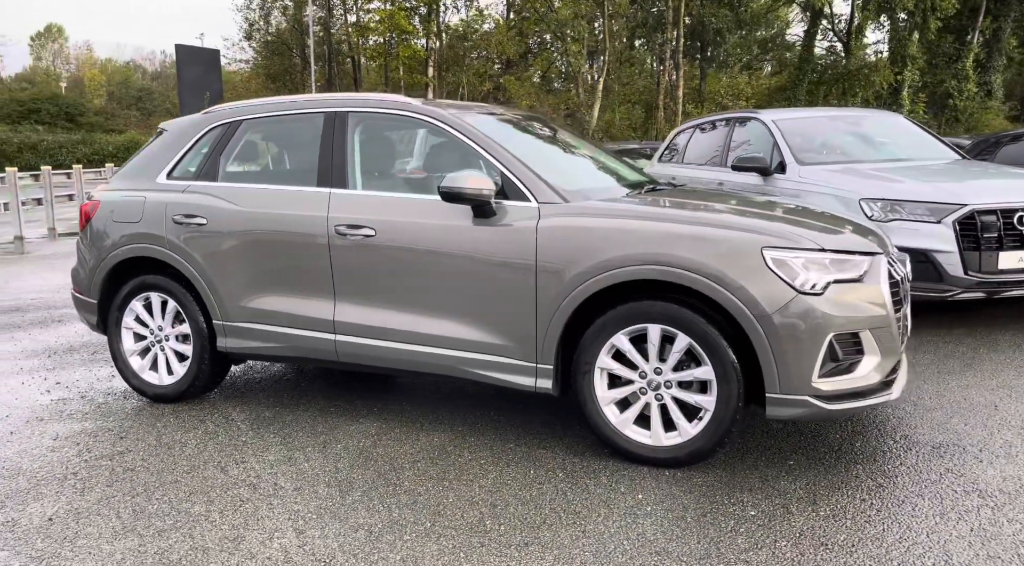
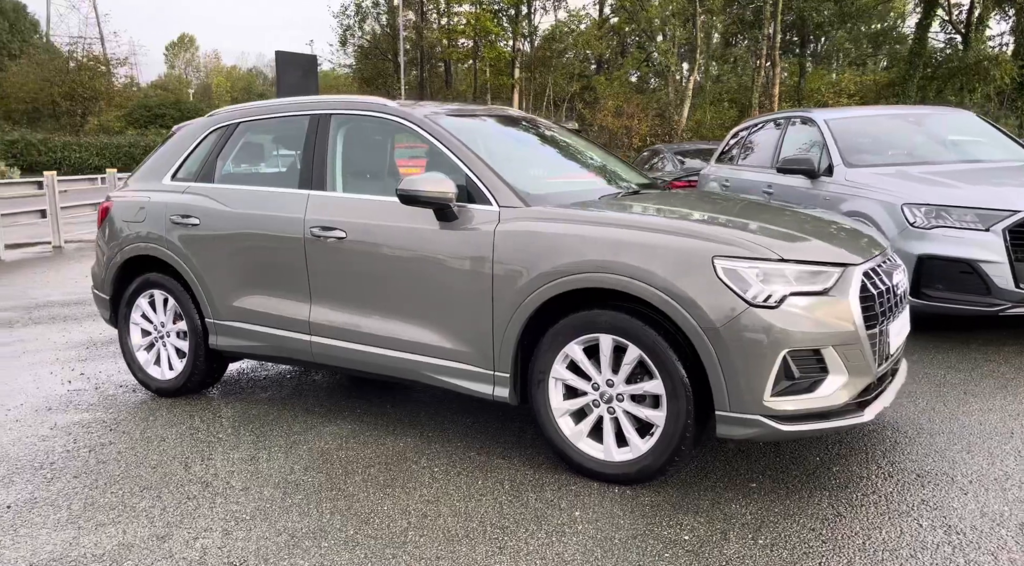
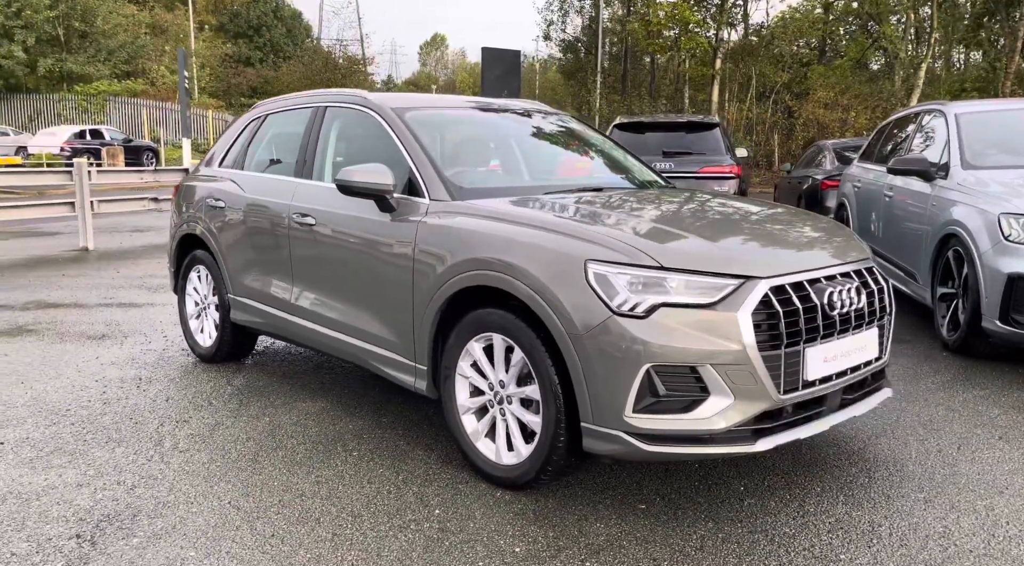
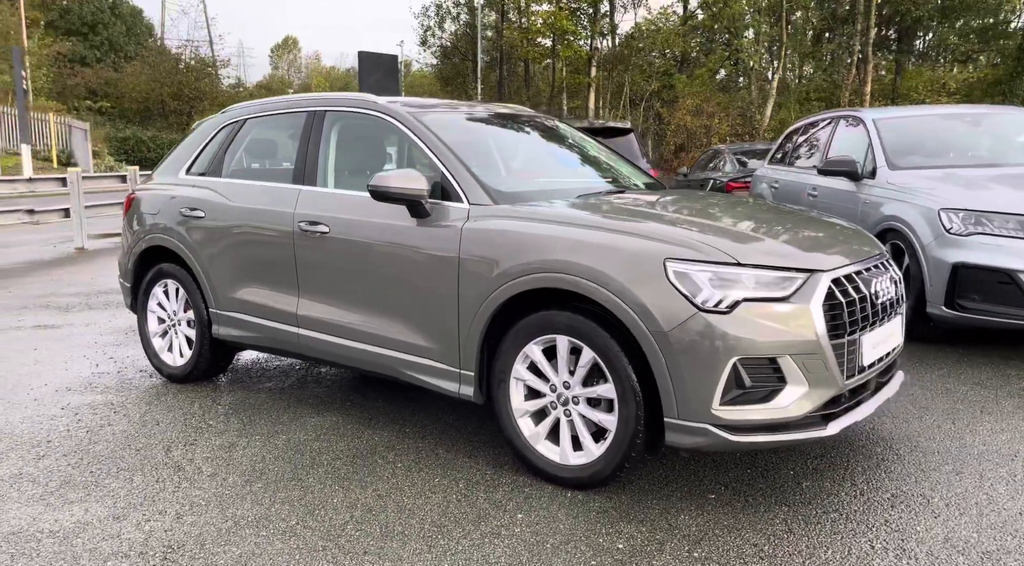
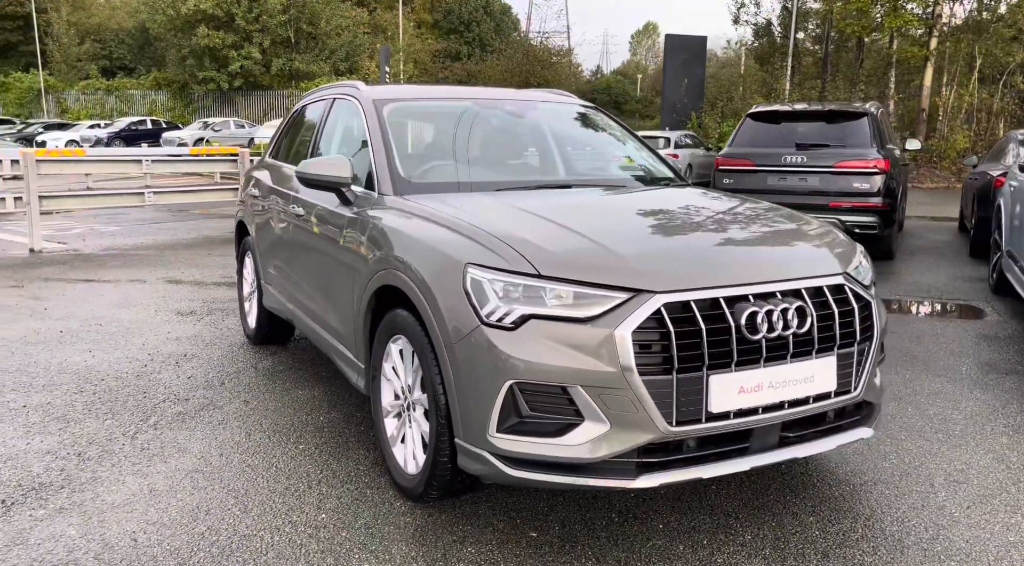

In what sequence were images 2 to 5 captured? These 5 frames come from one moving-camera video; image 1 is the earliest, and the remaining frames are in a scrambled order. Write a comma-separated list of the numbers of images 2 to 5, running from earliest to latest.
2, 4, 3, 5
